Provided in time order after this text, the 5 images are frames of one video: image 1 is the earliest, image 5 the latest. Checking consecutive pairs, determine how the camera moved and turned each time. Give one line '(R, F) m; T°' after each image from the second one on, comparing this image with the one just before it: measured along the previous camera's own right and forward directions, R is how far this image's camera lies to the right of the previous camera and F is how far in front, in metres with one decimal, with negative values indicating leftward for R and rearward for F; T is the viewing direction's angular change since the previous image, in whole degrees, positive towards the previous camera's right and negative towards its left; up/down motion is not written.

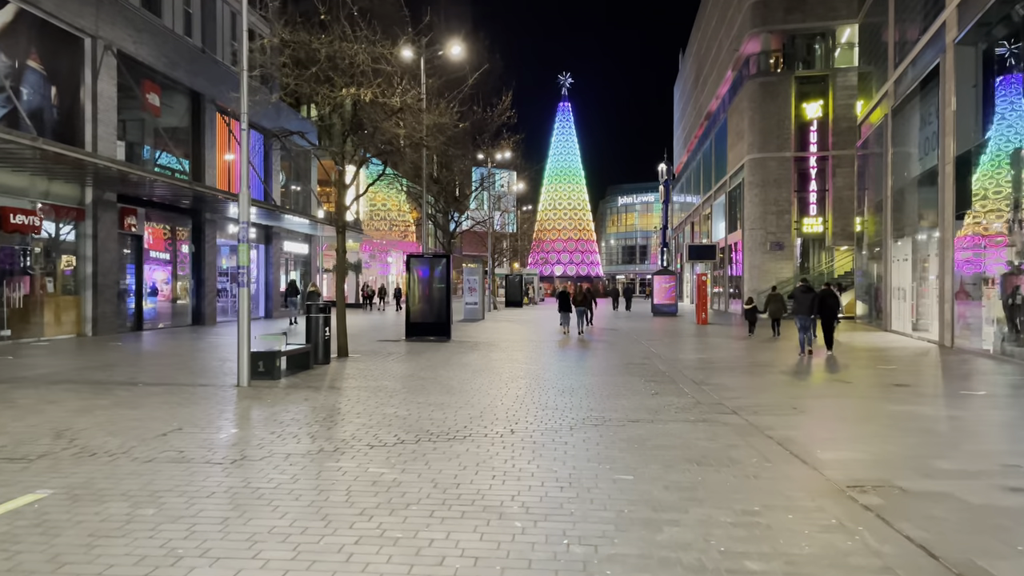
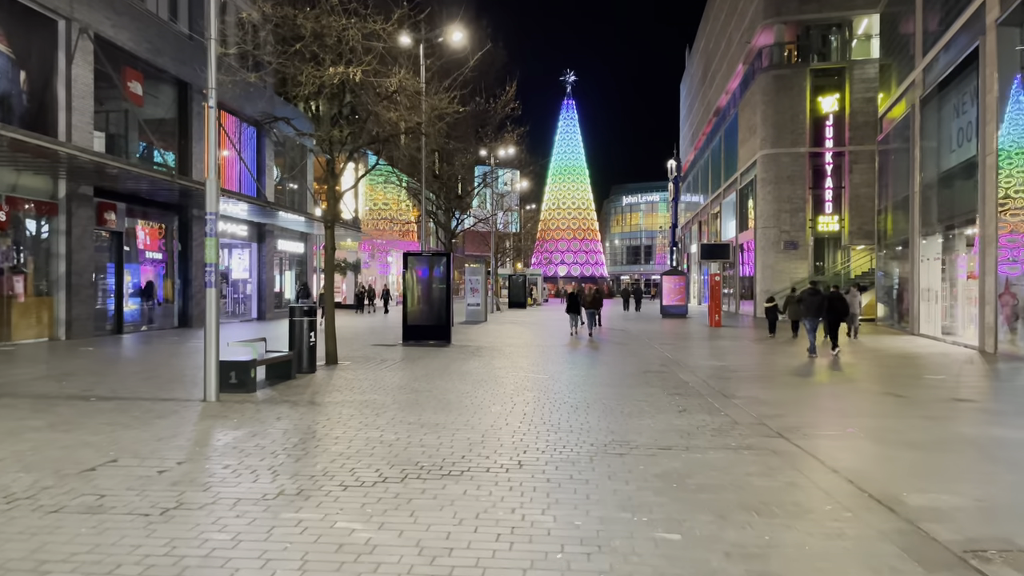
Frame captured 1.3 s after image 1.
(0.0, +1.3) m; 0°
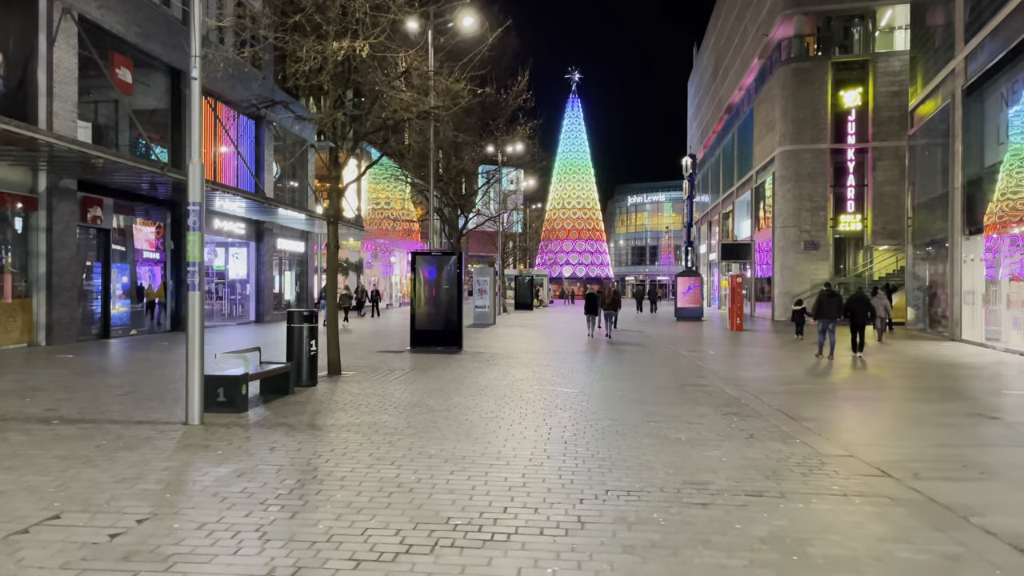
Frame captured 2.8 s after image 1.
(-0.3, +1.3) m; 0°
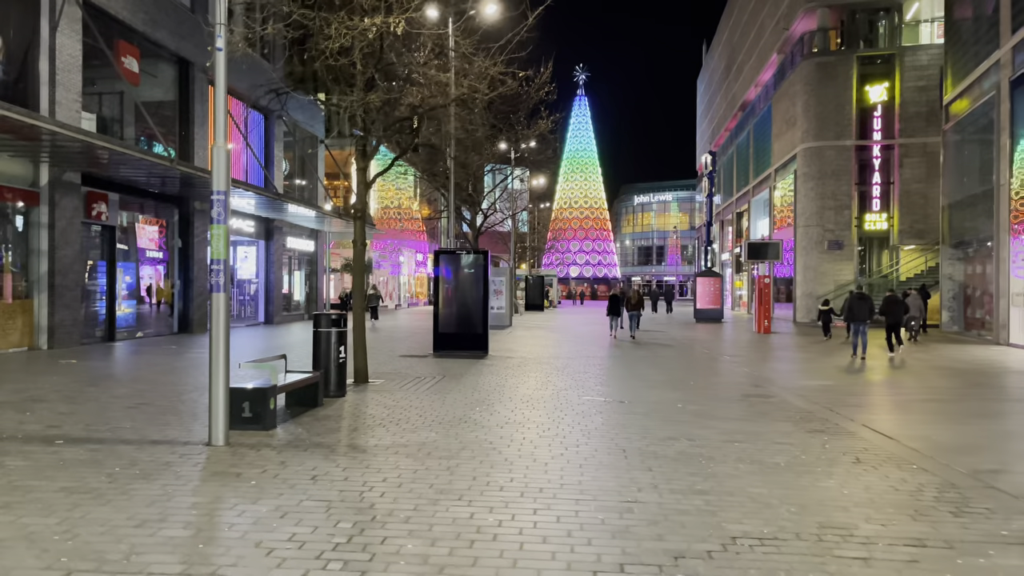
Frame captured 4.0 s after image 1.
(-0.6, +1.0) m; 0°
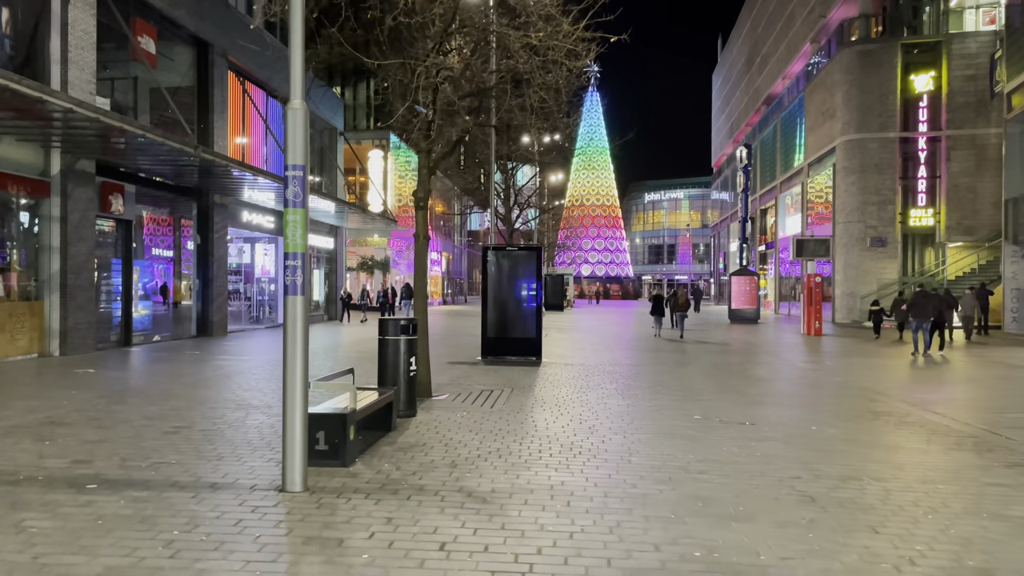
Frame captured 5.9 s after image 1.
(-1.0, +1.5) m; 0°
